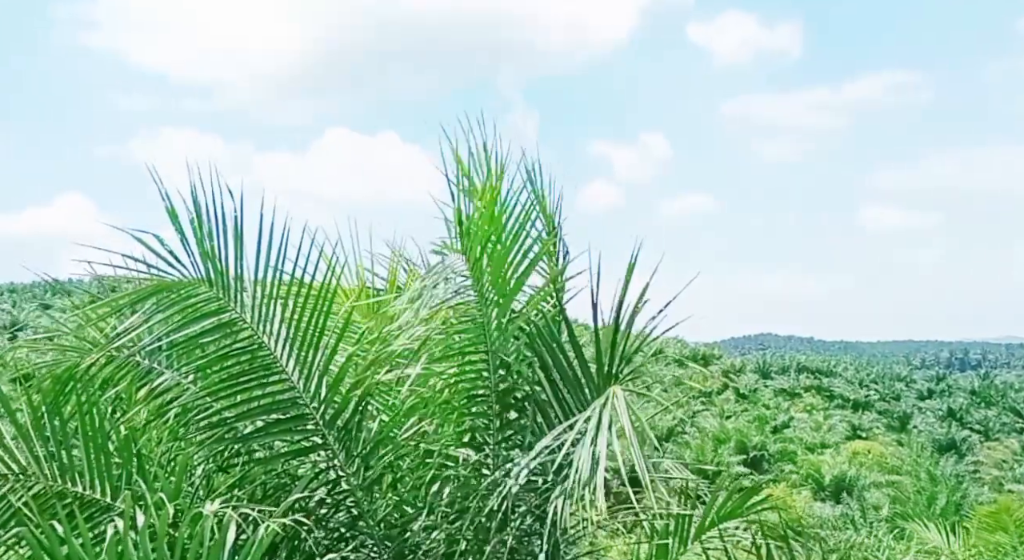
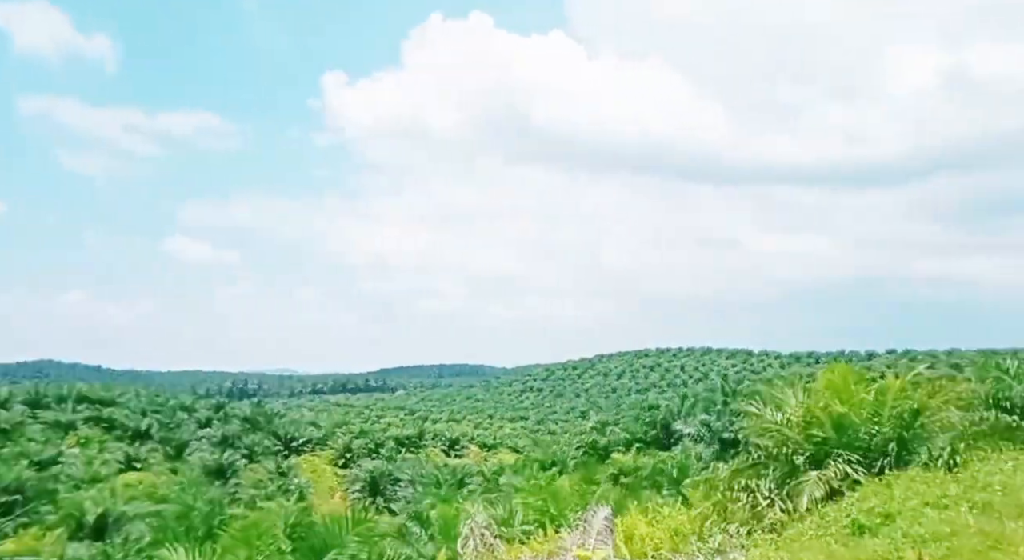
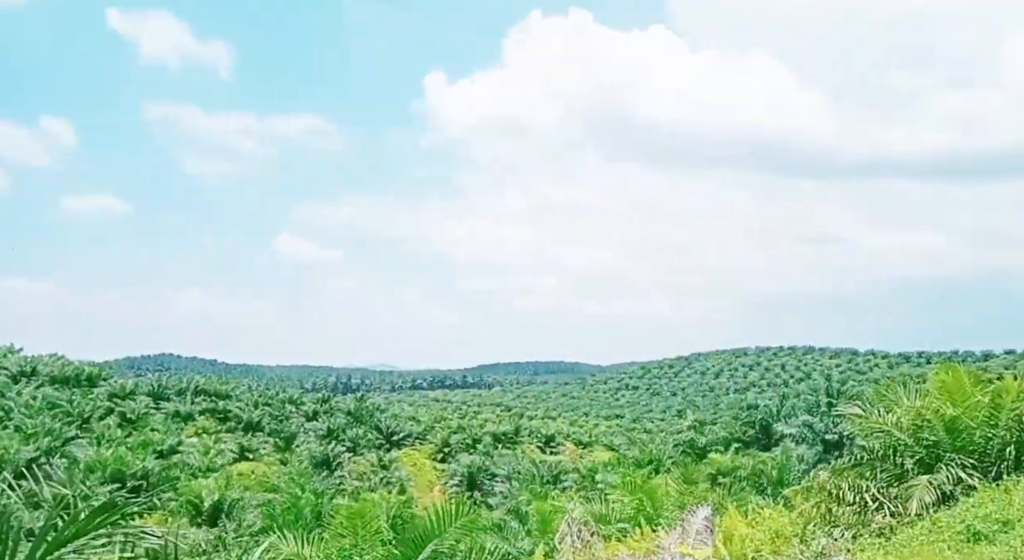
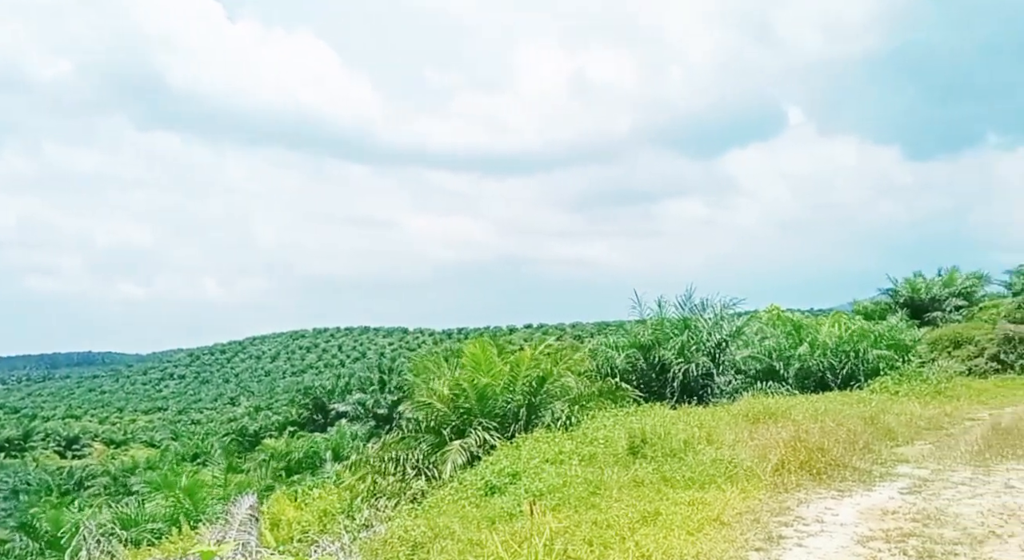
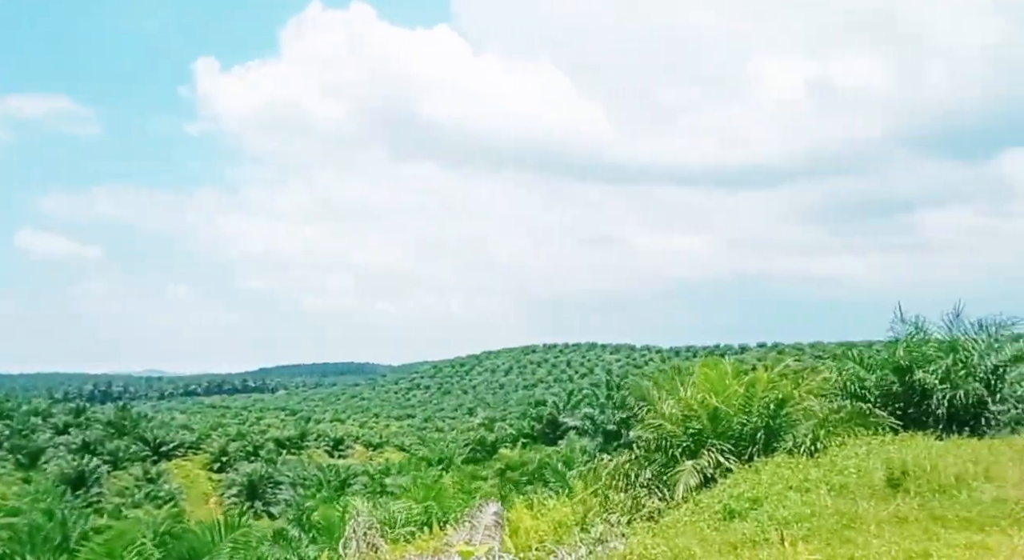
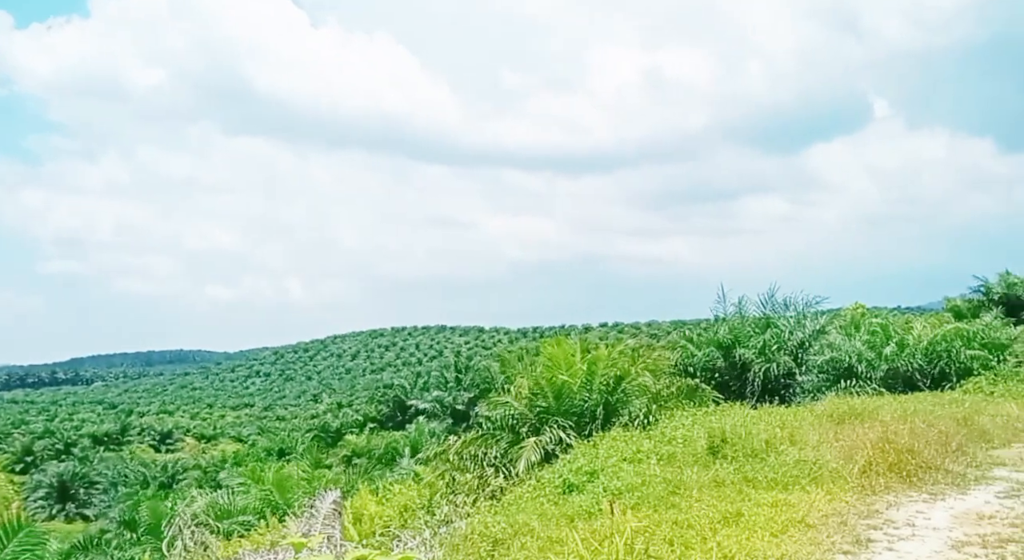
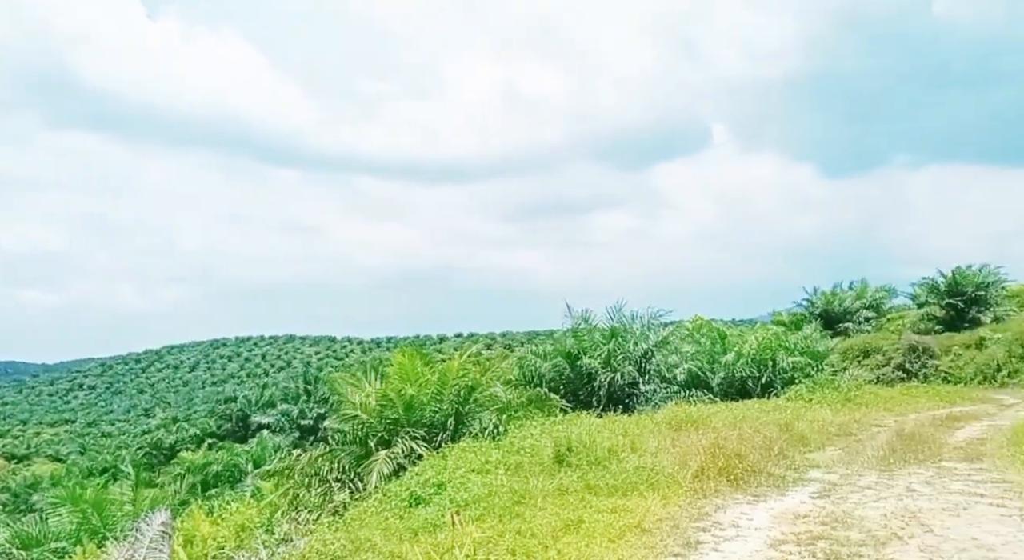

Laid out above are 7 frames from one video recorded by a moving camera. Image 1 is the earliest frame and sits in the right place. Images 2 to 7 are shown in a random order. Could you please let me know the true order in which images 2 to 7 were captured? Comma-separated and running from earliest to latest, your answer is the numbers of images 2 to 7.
3, 2, 5, 6, 4, 7
